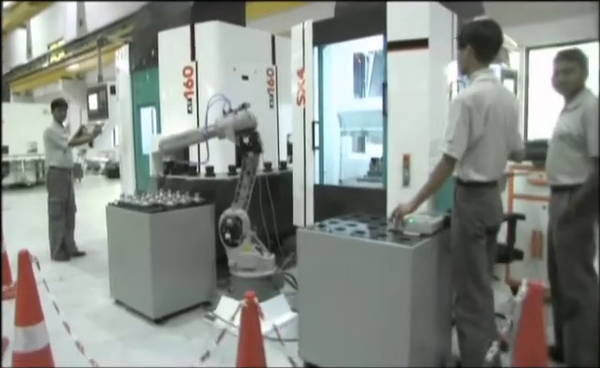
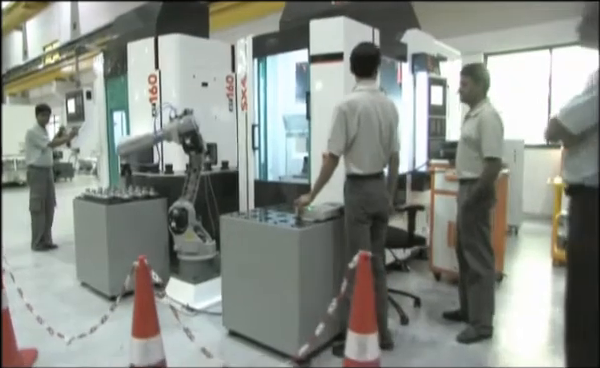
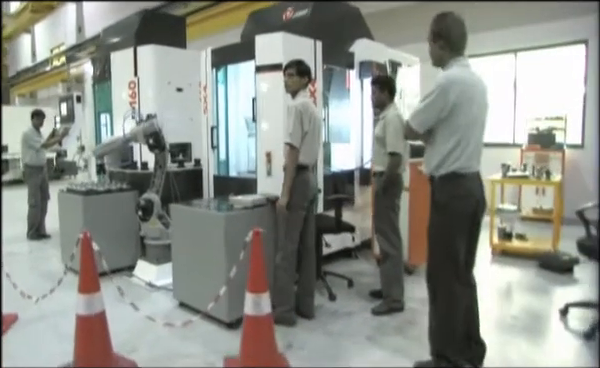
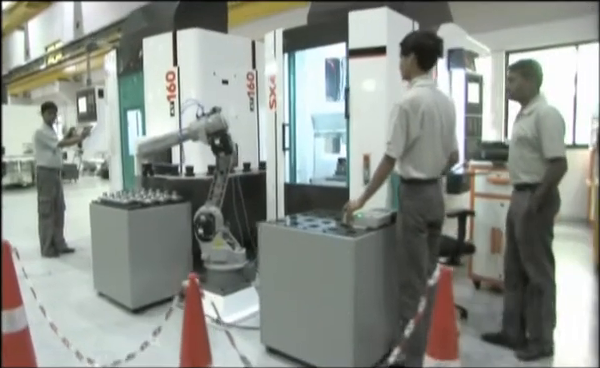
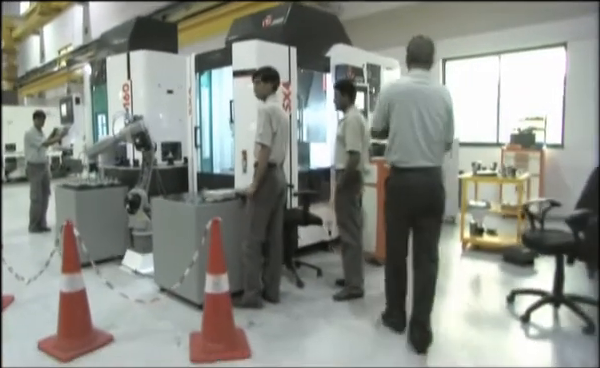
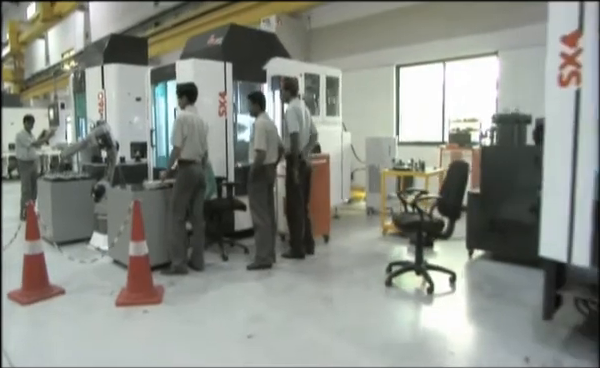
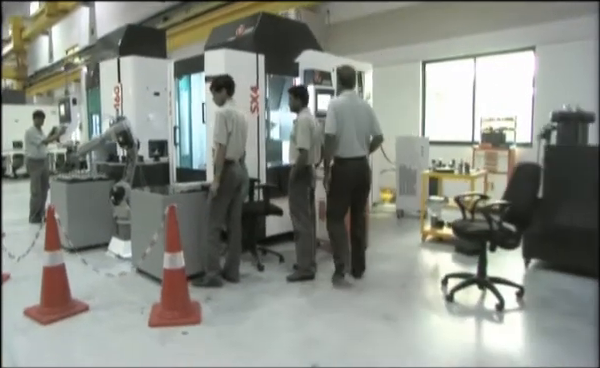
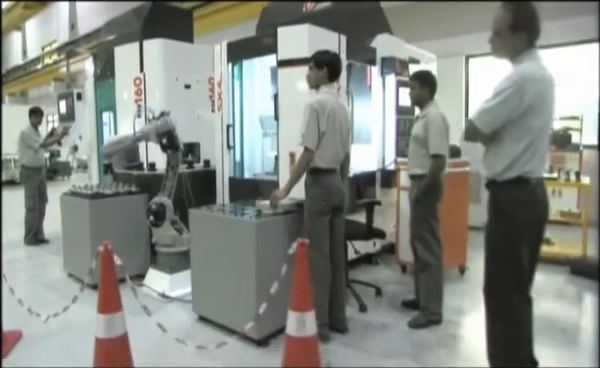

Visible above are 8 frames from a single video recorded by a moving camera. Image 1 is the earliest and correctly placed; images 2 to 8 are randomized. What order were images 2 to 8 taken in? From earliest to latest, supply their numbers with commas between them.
4, 2, 8, 3, 5, 7, 6
